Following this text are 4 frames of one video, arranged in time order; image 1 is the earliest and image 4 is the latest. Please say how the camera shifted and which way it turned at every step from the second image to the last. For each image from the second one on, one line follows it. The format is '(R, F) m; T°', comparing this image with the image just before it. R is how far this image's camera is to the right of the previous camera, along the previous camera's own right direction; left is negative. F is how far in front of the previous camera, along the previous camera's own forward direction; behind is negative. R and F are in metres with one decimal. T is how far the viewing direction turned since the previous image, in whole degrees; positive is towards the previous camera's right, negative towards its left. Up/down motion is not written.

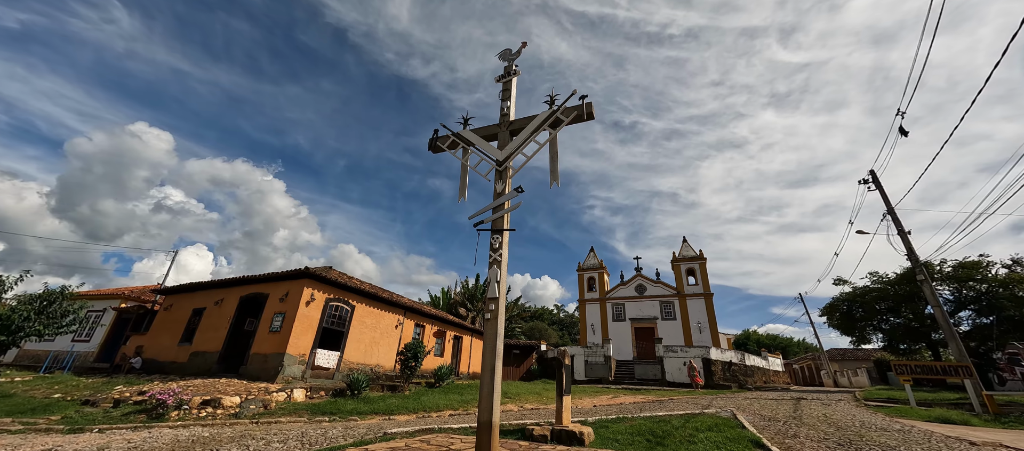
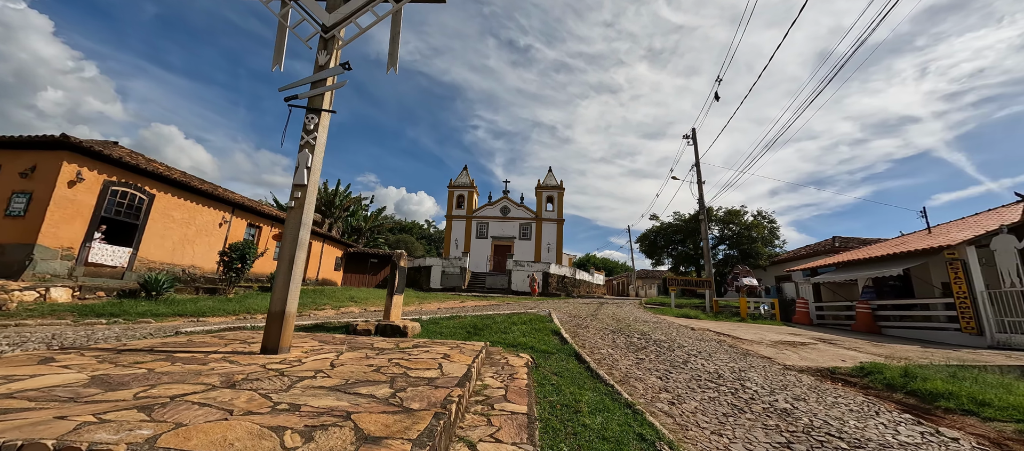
(+0.7, +0.1) m; +20°
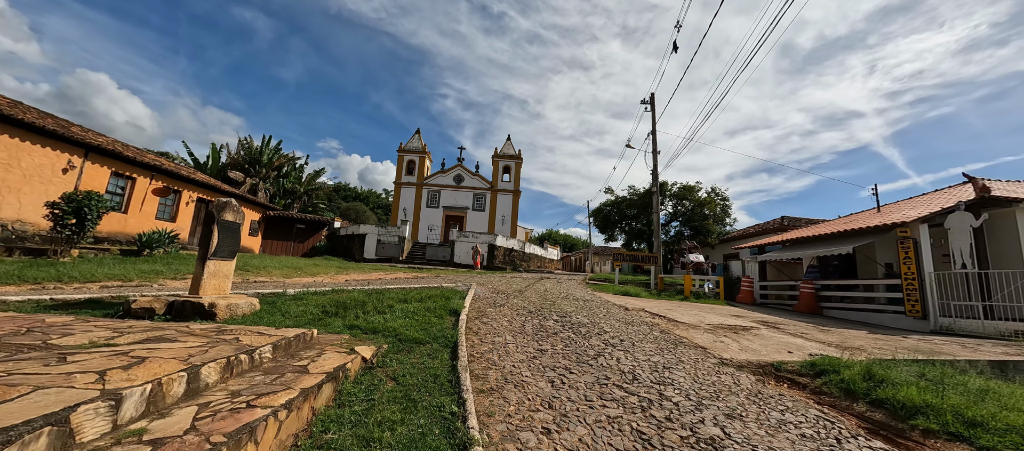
(+1.3, +1.5) m; +5°
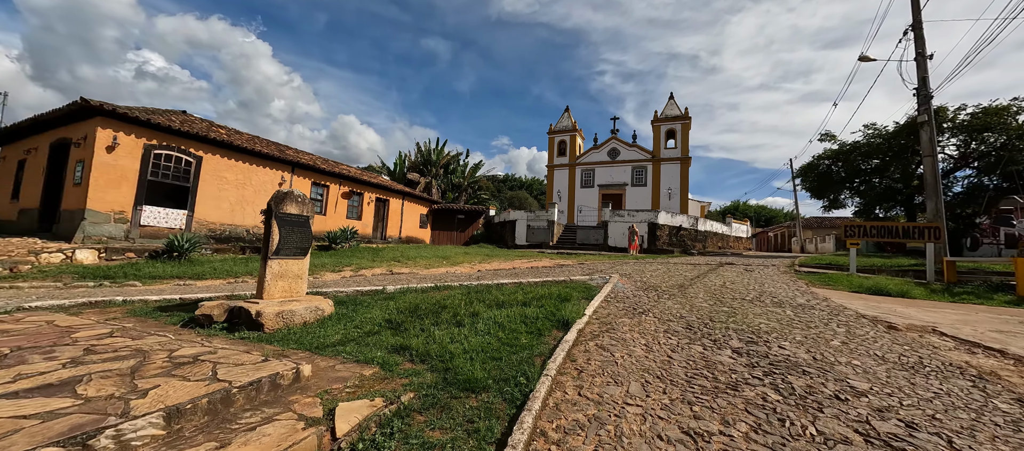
(+0.4, +2.0) m; -27°
